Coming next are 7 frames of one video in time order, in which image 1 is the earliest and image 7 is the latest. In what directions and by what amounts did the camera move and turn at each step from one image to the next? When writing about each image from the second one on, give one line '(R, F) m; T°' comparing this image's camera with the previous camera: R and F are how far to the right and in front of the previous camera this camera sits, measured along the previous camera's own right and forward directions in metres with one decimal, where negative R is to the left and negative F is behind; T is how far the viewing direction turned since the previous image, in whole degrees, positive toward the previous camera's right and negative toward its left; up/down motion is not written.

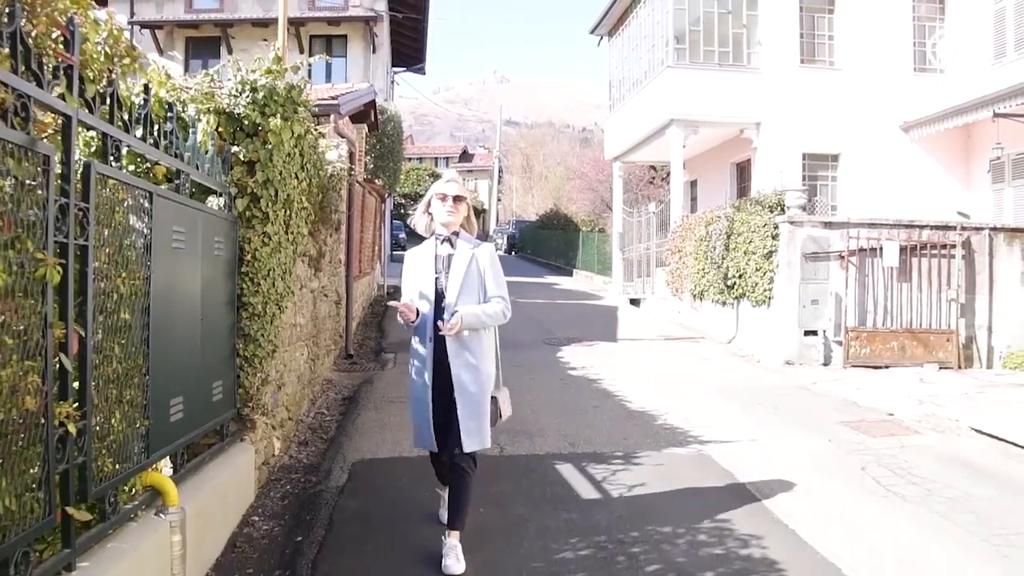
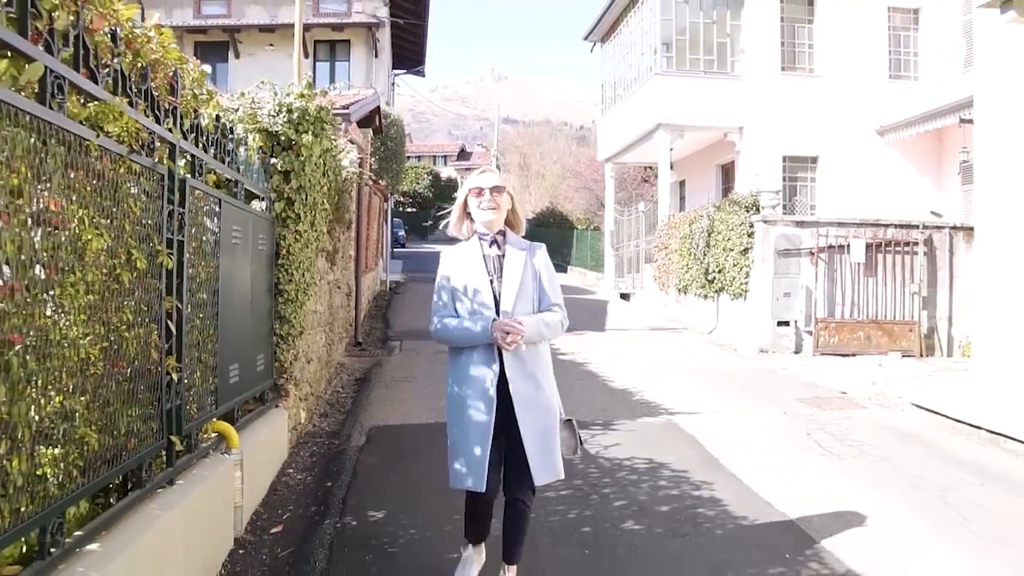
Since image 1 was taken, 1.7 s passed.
(0.0, -0.9) m; 0°
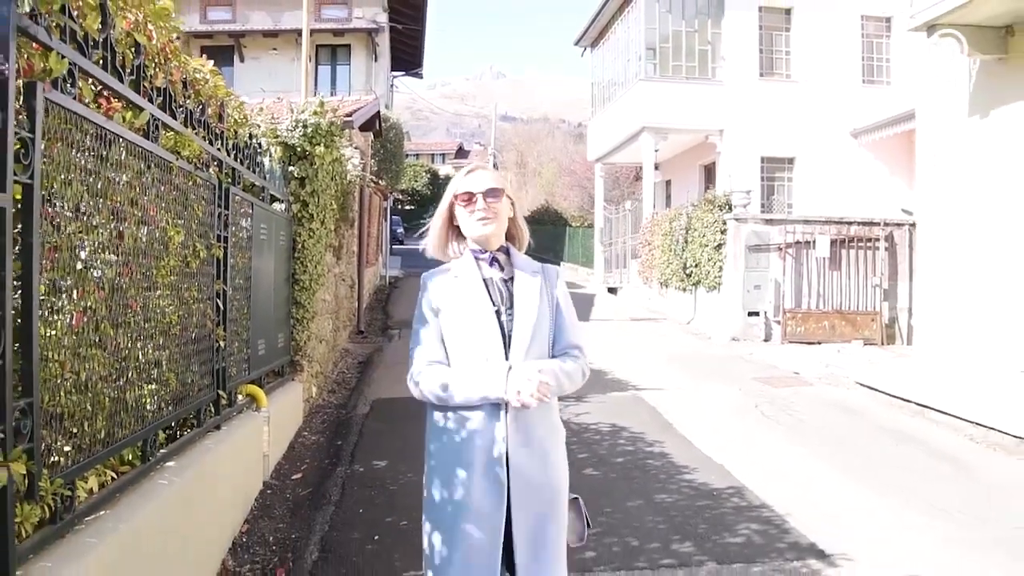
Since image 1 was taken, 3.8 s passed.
(+0.1, -1.0) m; 0°
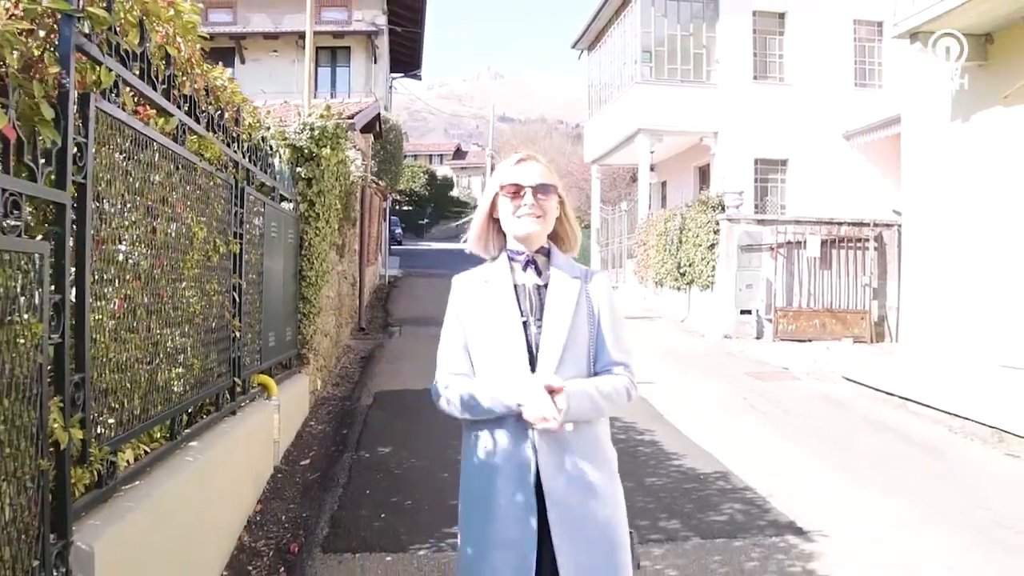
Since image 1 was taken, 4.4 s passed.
(0.0, -0.3) m; 0°
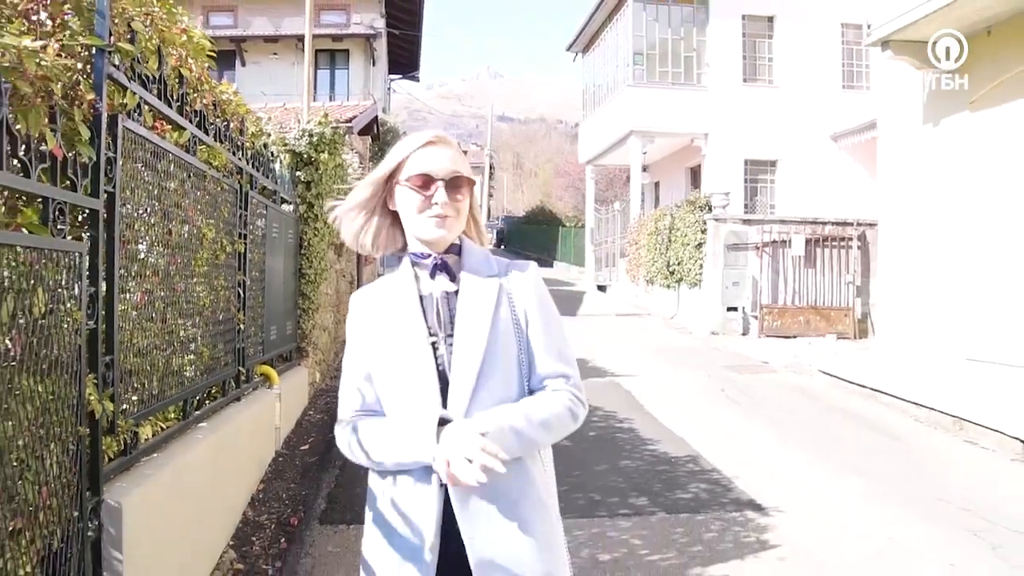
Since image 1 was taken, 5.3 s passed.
(+0.1, -0.4) m; 0°
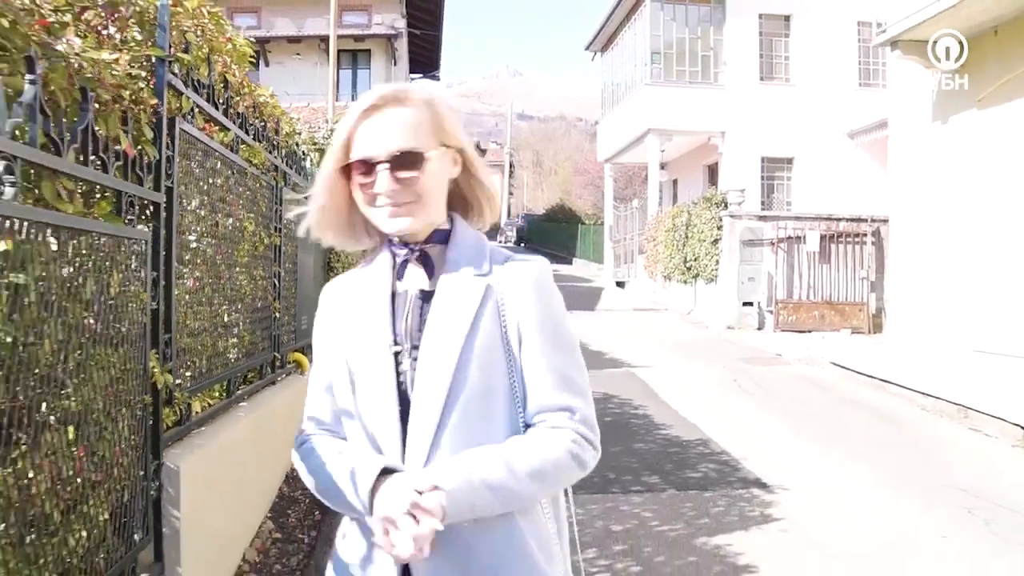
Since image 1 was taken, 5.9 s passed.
(0.0, -0.3) m; -1°
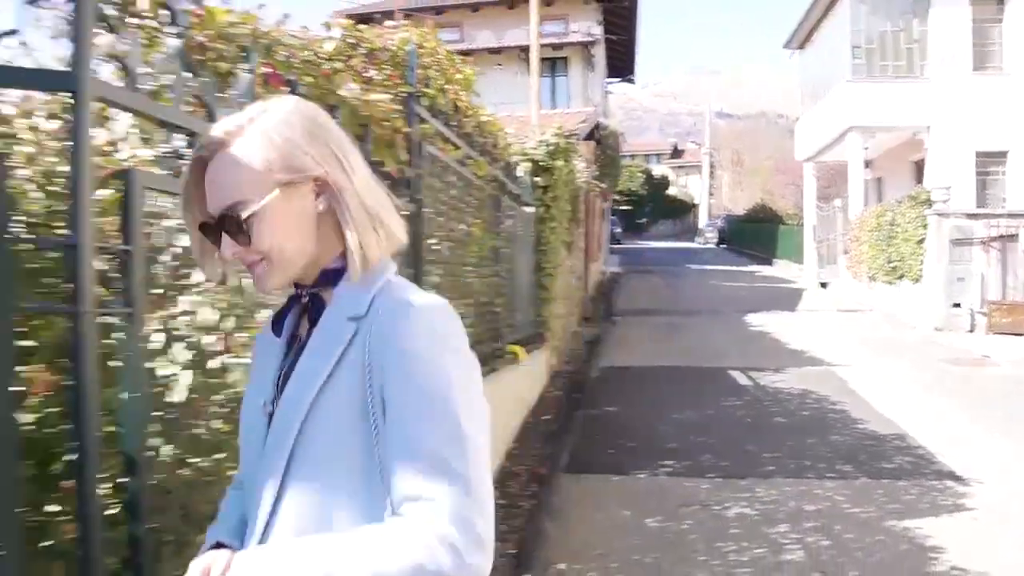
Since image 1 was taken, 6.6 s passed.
(0.0, -0.7) m; -13°
